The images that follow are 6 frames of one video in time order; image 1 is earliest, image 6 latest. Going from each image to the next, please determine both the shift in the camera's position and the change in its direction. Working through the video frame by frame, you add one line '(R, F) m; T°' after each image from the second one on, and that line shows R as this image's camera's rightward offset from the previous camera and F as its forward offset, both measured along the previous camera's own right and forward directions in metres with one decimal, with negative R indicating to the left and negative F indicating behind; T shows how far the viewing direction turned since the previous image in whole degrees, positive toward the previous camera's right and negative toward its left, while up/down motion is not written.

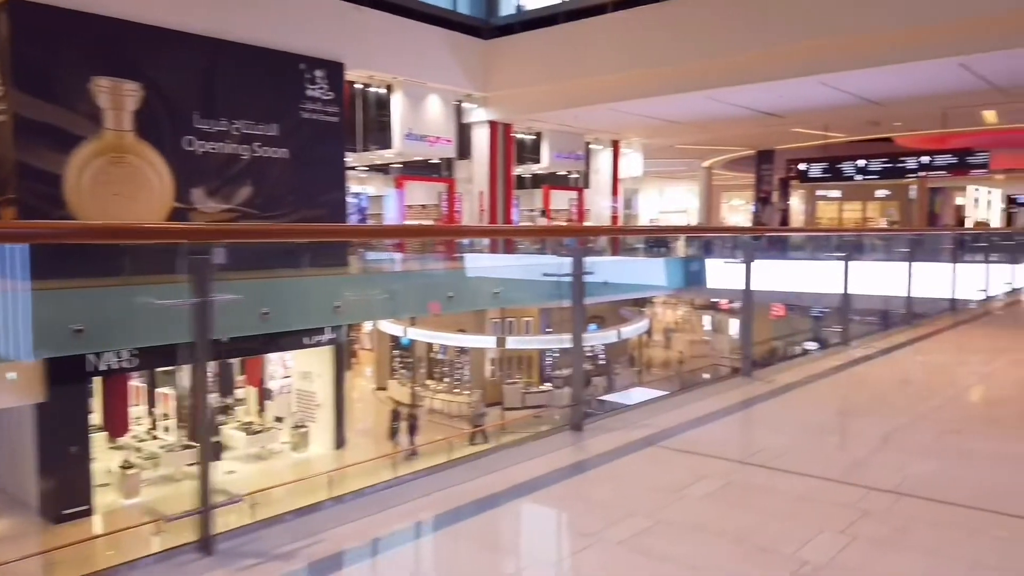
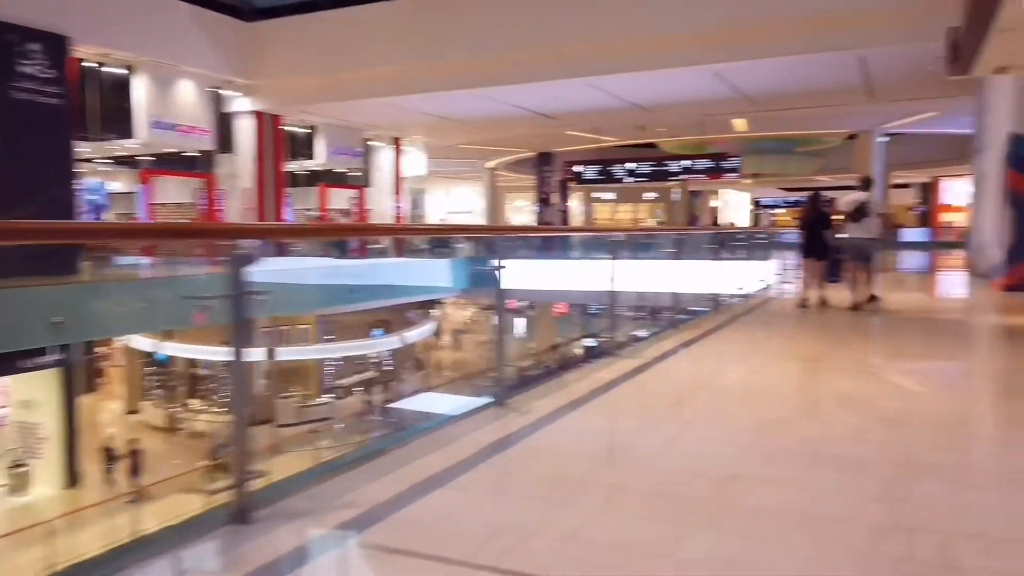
(+0.3, +0.5) m; +16°
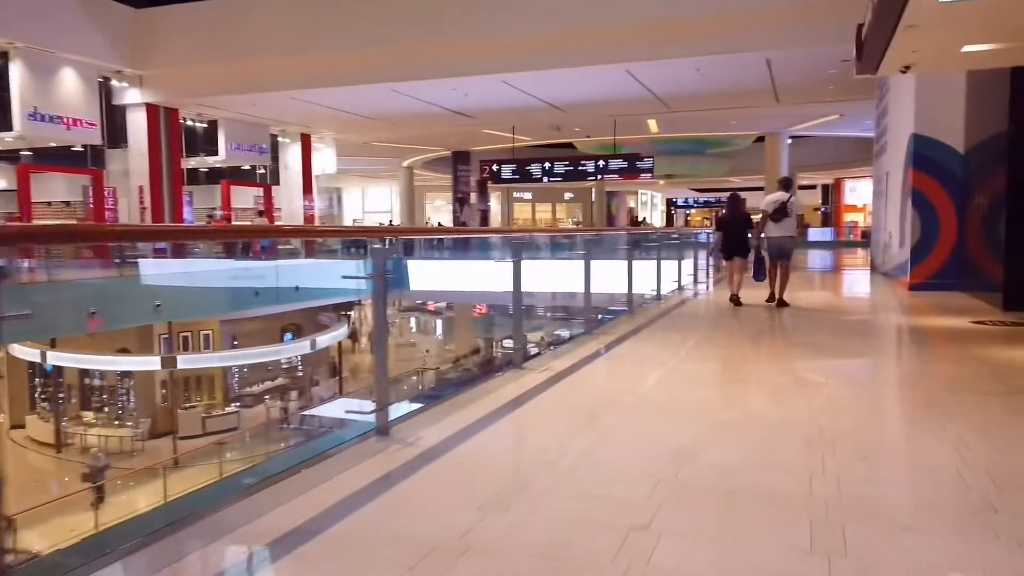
(+0.1, +0.2) m; +6°
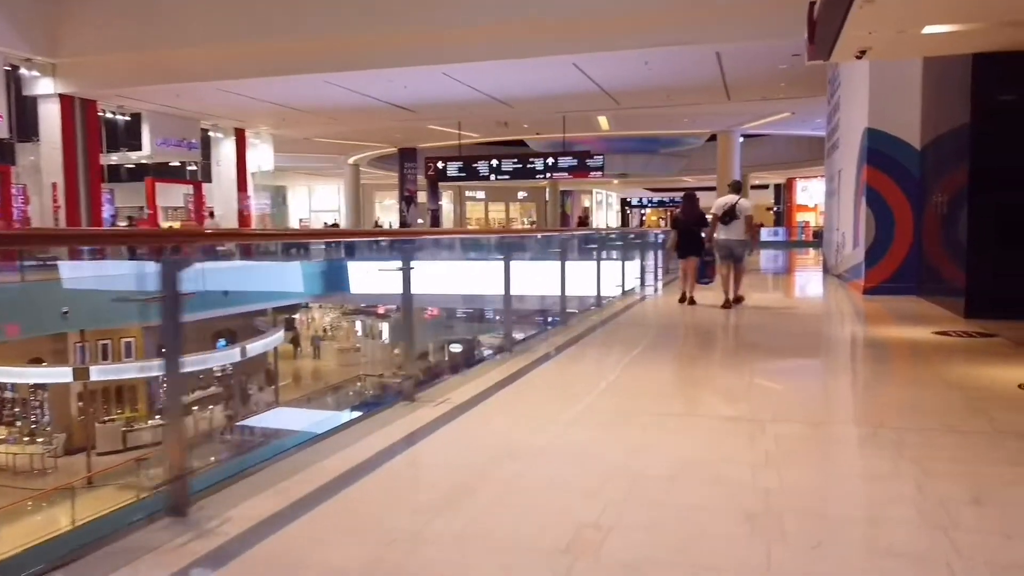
(+0.2, +0.4) m; +3°
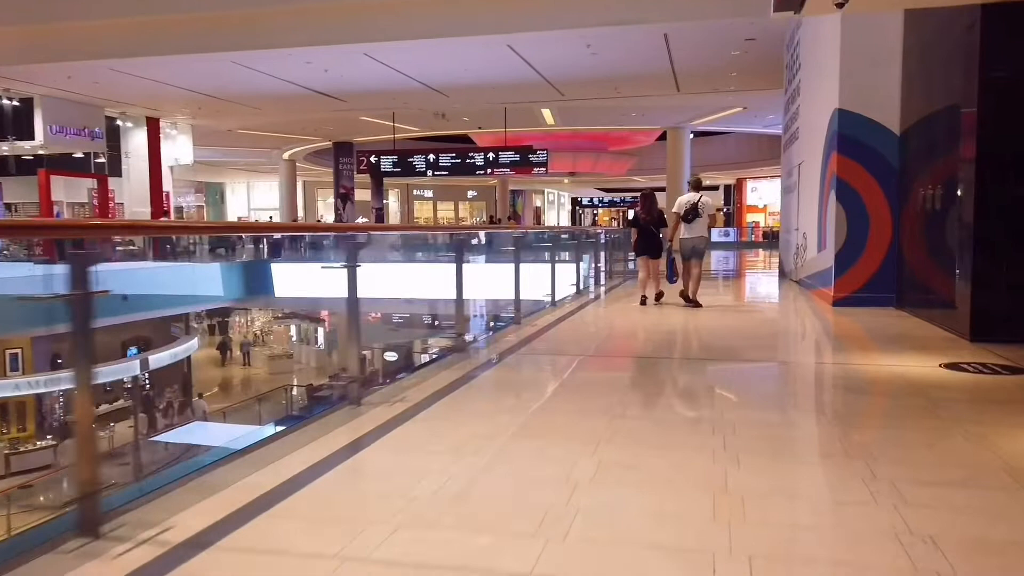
(+0.3, +0.8) m; +3°
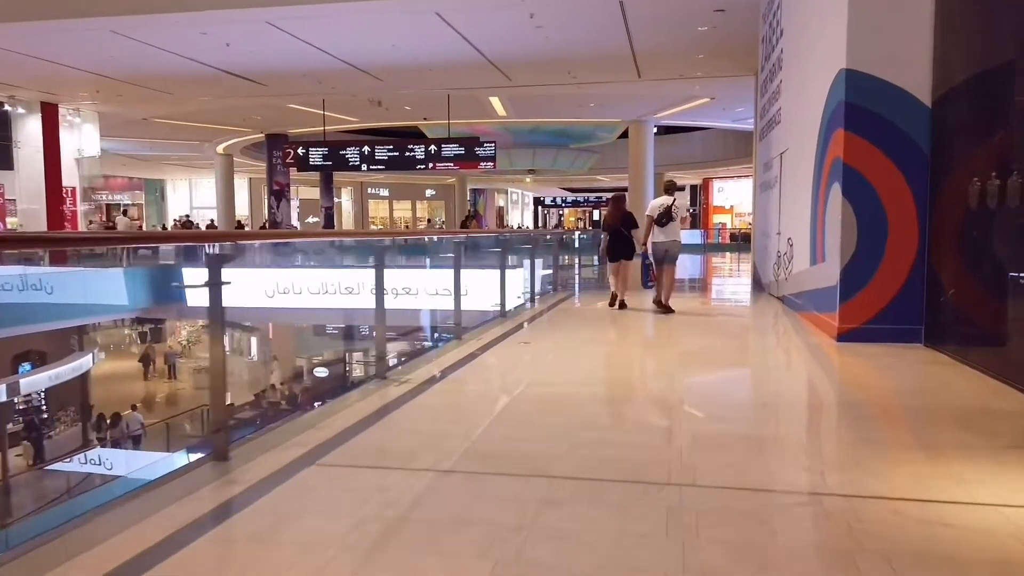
(+0.3, +1.1) m; +2°
